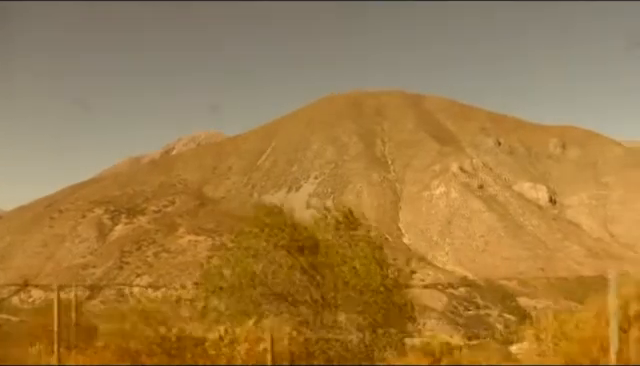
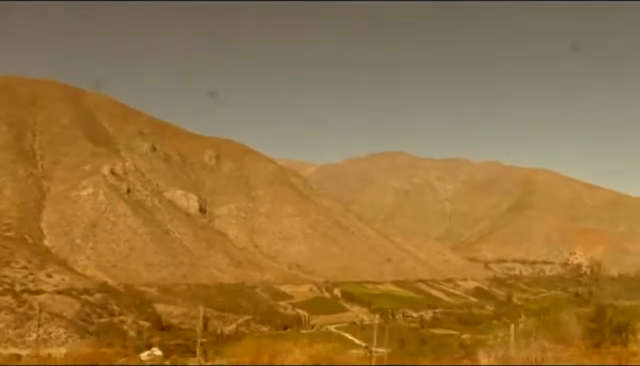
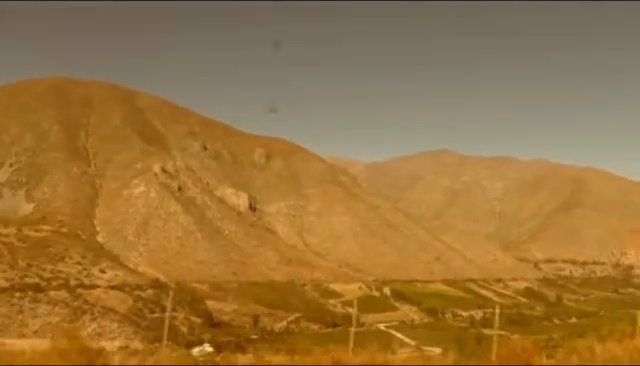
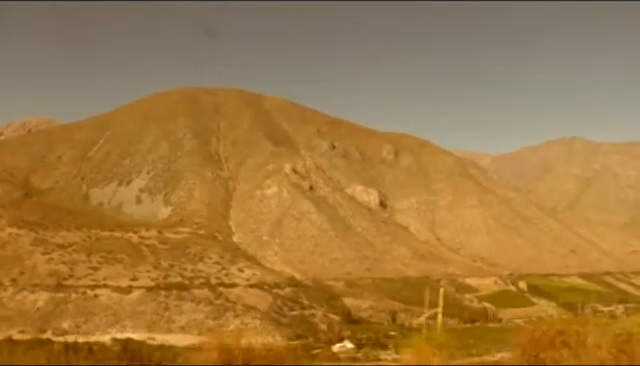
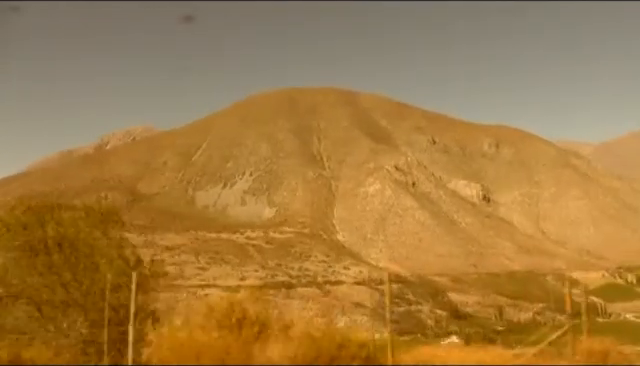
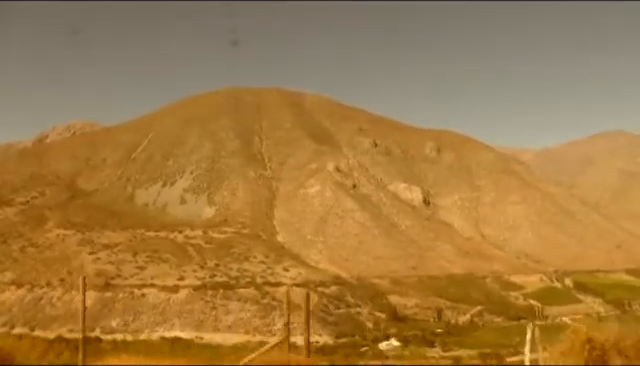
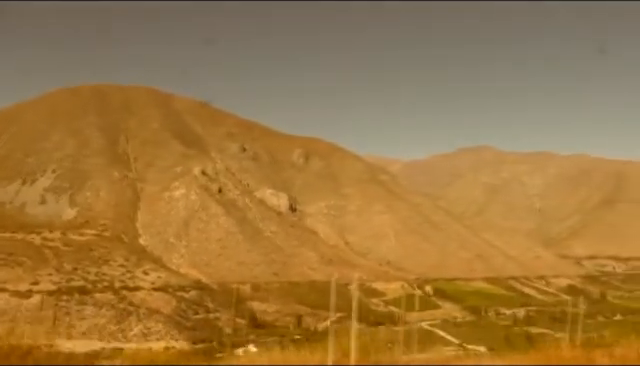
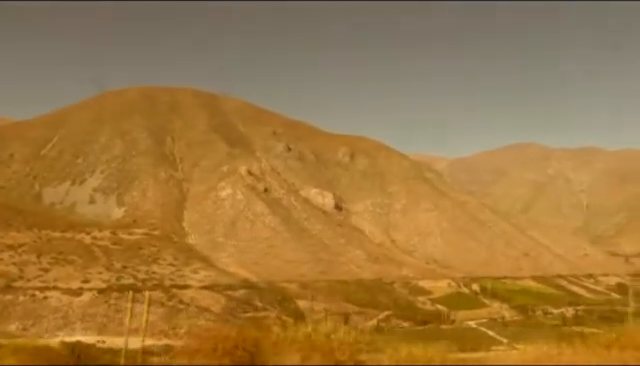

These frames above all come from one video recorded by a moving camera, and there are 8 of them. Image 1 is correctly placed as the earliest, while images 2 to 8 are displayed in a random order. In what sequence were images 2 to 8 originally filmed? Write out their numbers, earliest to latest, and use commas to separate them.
5, 6, 4, 8, 7, 3, 2
